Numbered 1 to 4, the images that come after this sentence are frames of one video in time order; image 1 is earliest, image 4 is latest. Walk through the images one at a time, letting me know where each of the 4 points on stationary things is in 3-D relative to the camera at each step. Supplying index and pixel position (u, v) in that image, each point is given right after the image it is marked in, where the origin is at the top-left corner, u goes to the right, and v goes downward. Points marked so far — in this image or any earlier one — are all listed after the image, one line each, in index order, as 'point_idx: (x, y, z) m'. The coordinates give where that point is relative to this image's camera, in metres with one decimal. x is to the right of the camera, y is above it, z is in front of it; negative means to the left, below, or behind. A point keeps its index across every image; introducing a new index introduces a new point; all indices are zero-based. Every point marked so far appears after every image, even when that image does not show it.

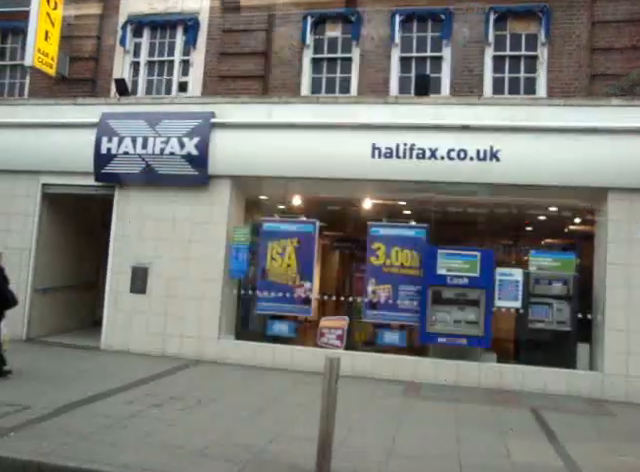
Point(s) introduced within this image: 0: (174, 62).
0: (-3.0, +3.6, +12.2) m
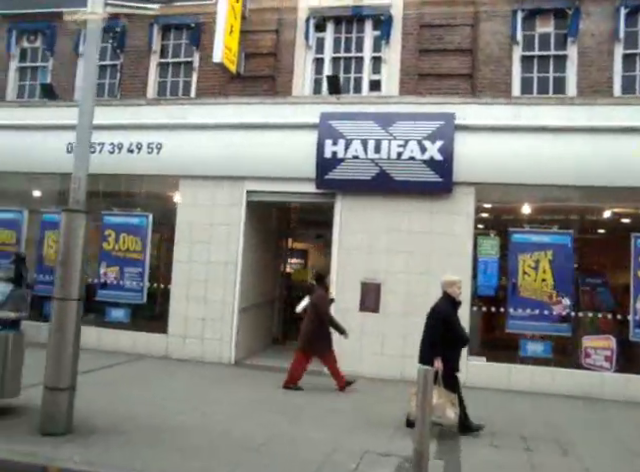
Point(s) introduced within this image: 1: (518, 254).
0: (+0.8, +3.4, +11.3) m
1: (+3.1, -0.3, +9.1) m
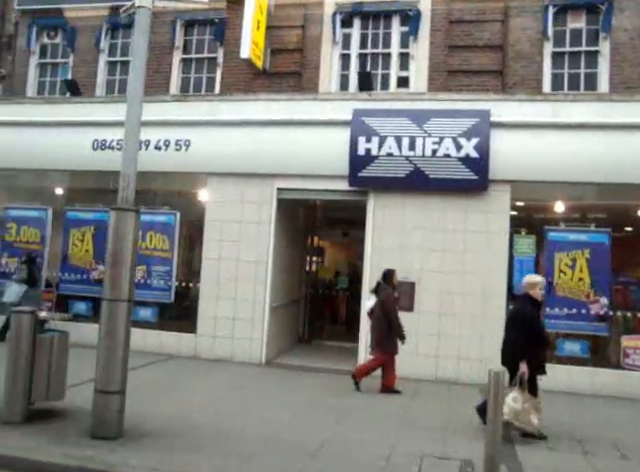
0: (+1.3, +3.5, +11.2) m
1: (+3.6, -0.3, +9.0) m
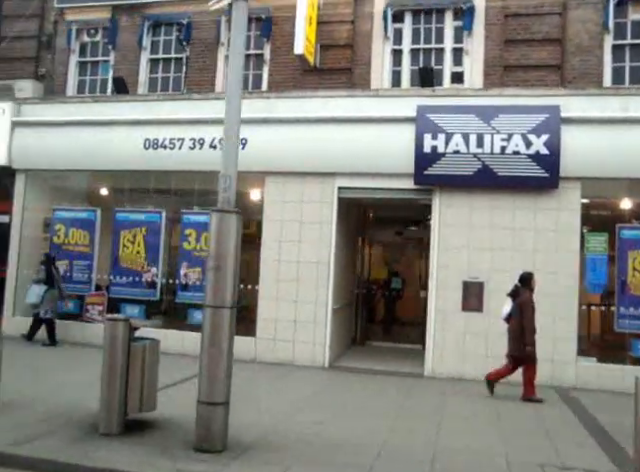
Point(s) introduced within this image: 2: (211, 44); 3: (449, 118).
0: (+2.3, +3.5, +10.9) m
1: (+4.6, -0.2, +8.7) m
2: (-2.2, +3.8, +11.7) m
3: (+2.0, +1.8, +9.0) m
